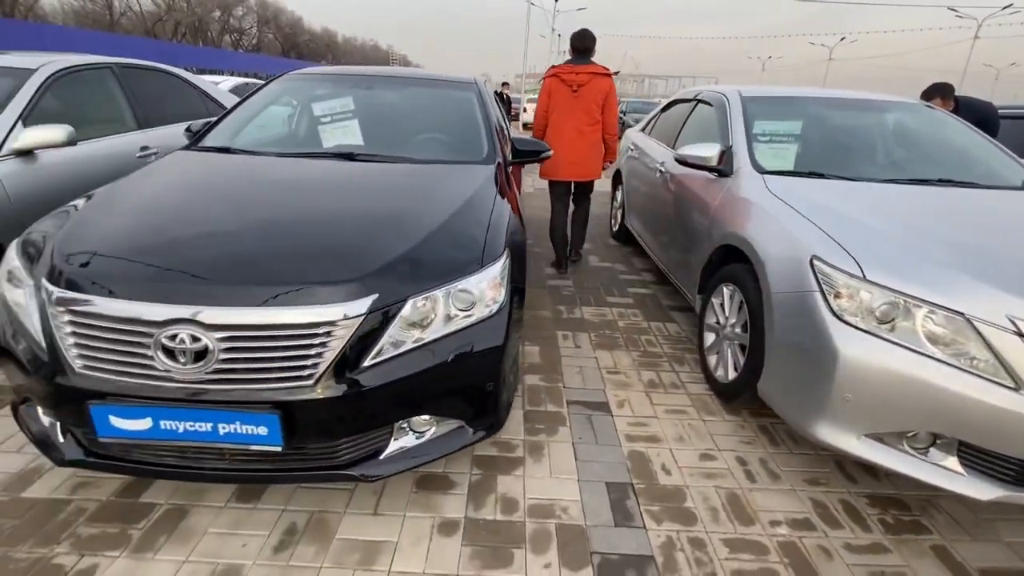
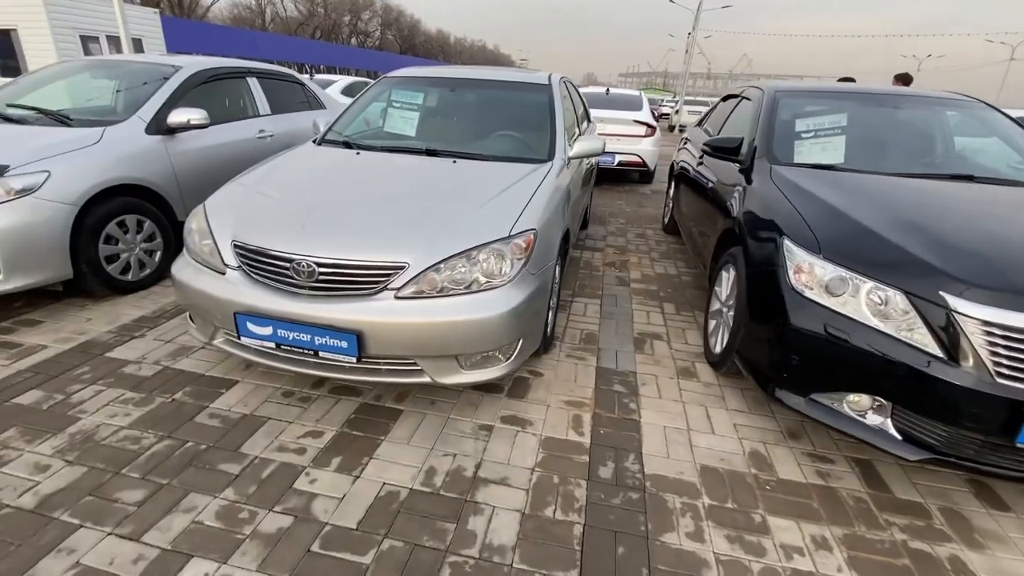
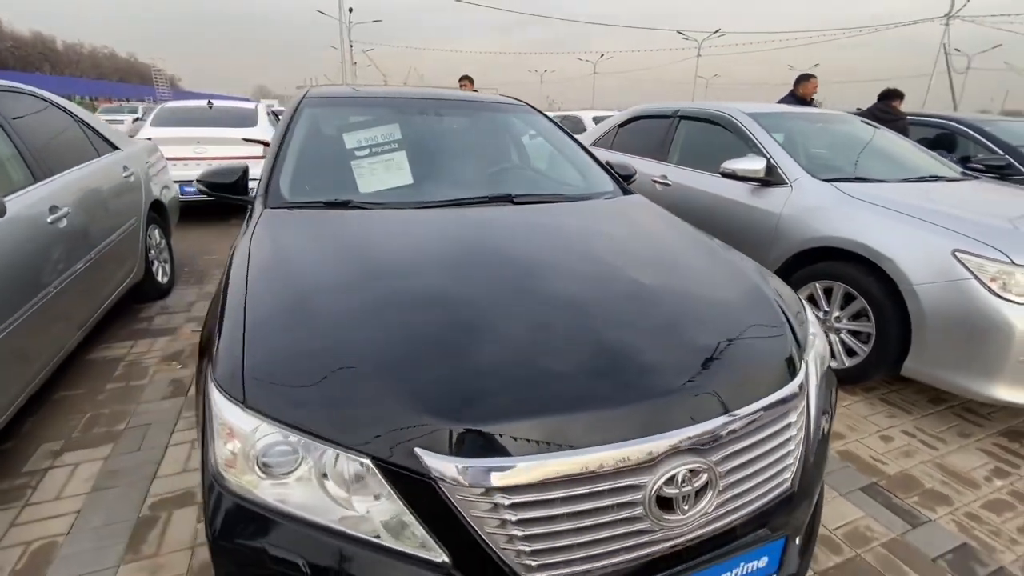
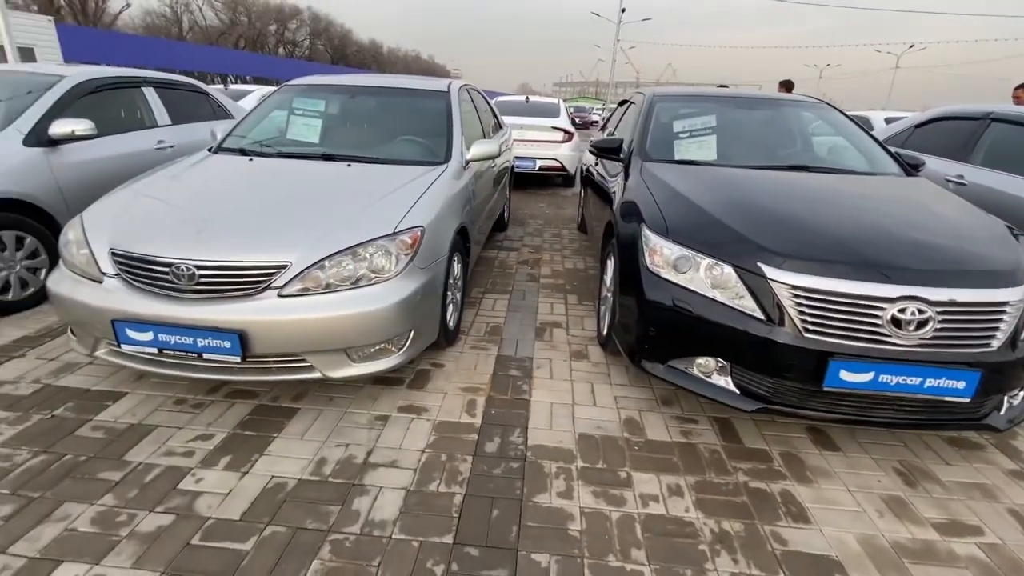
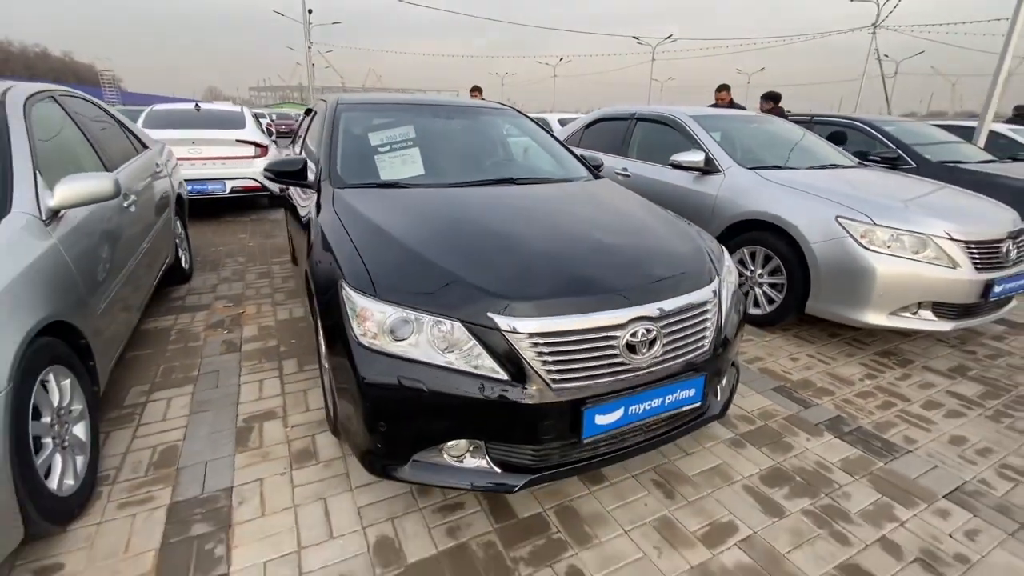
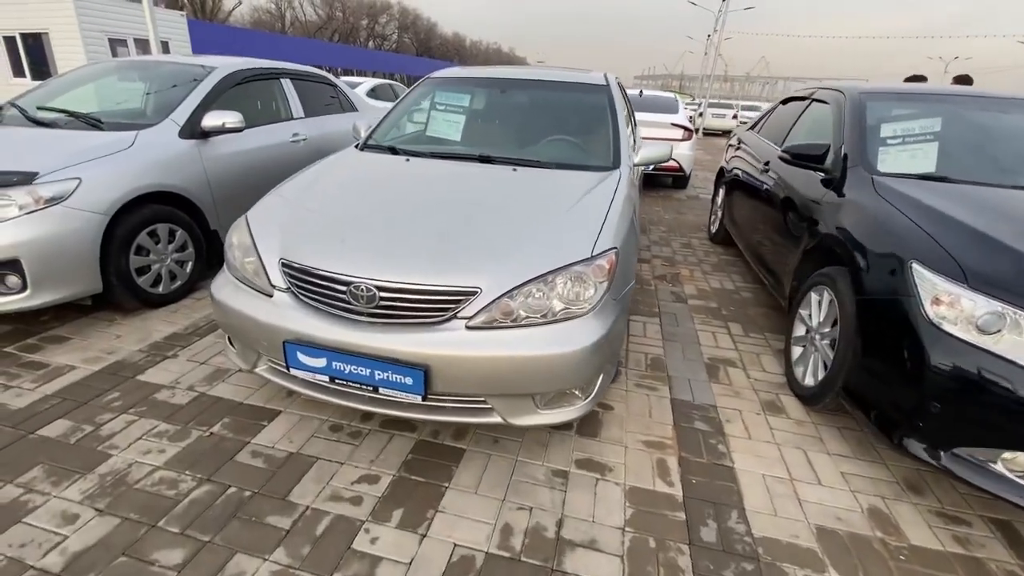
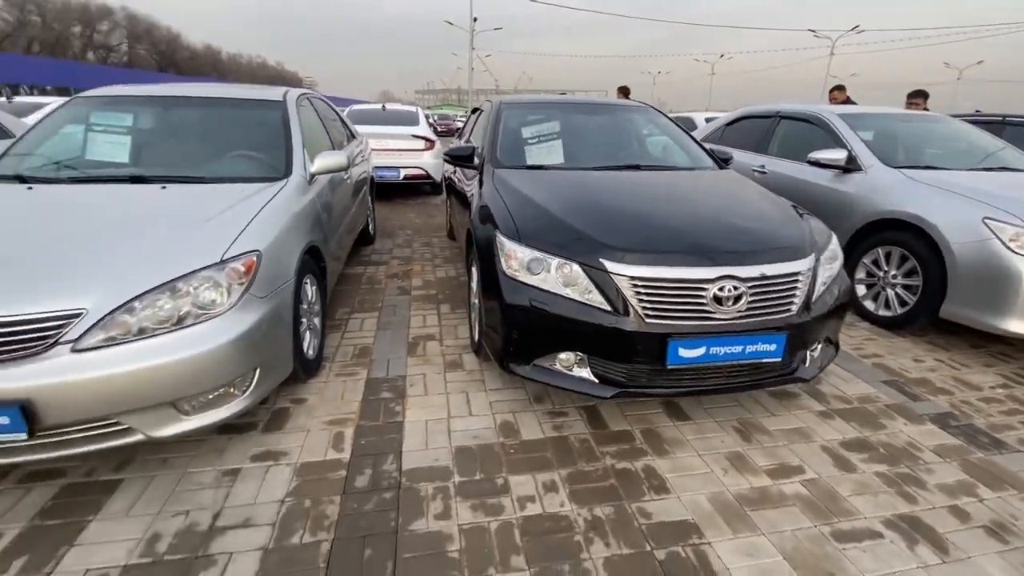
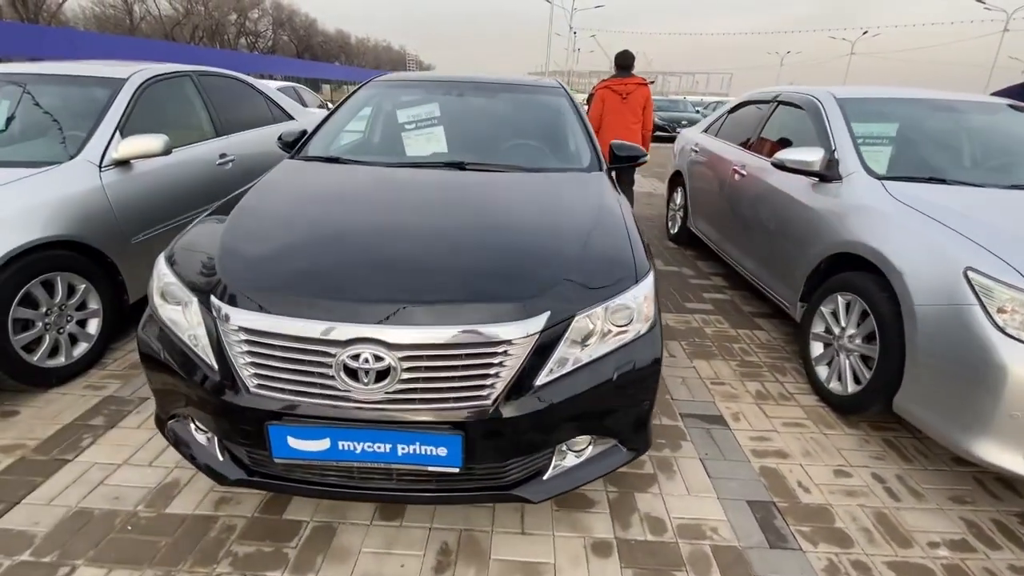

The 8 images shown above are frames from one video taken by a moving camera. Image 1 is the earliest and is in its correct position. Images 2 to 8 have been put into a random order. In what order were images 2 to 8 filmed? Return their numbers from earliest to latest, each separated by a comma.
8, 3, 5, 7, 4, 2, 6
